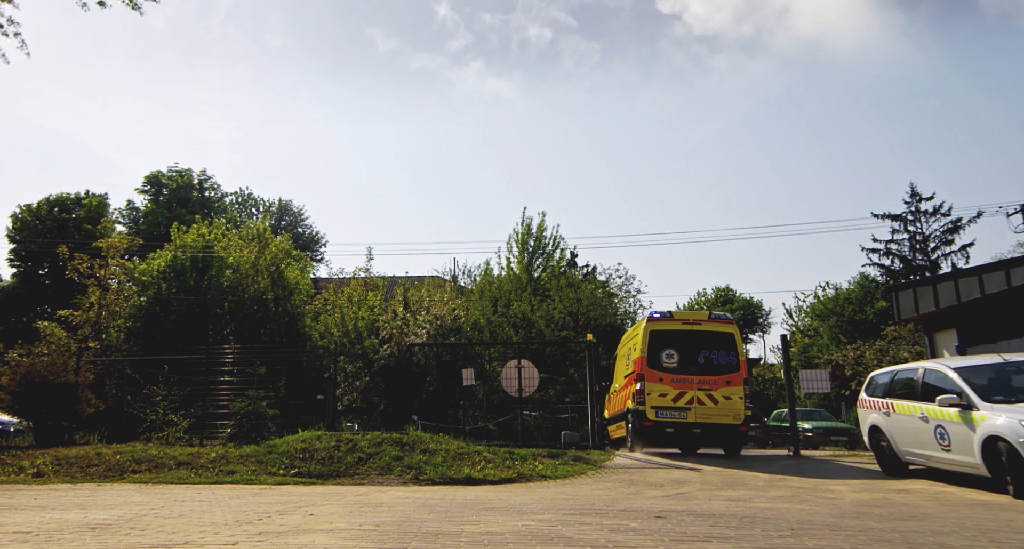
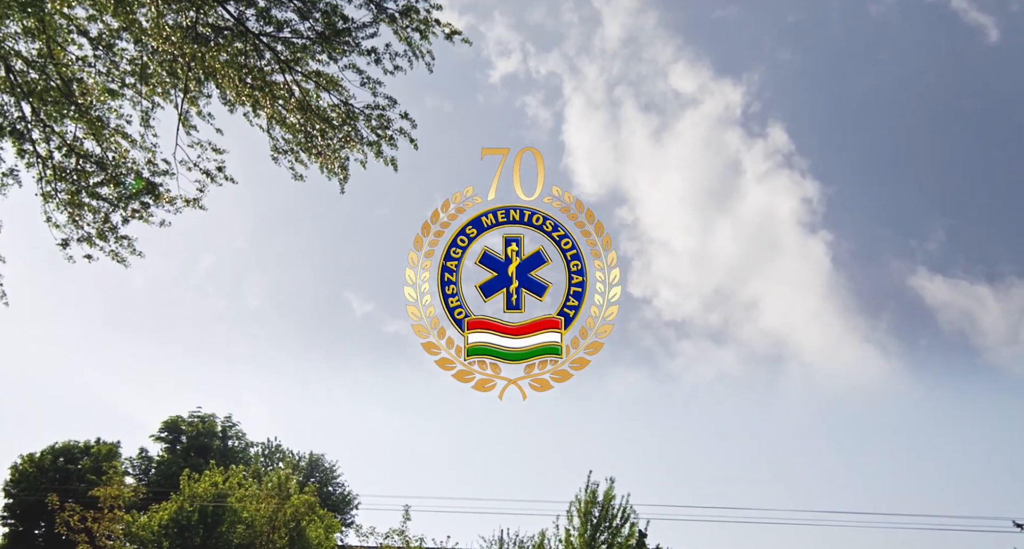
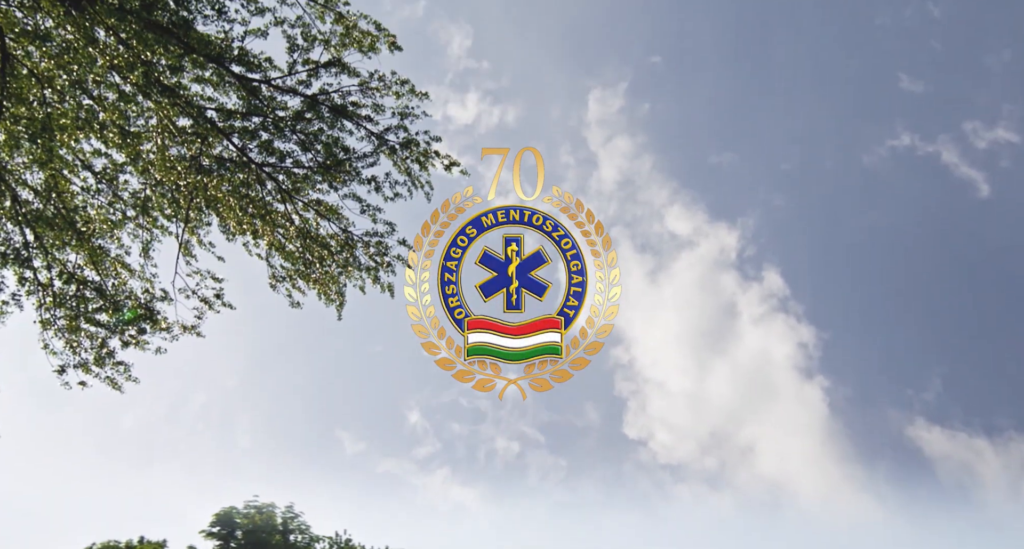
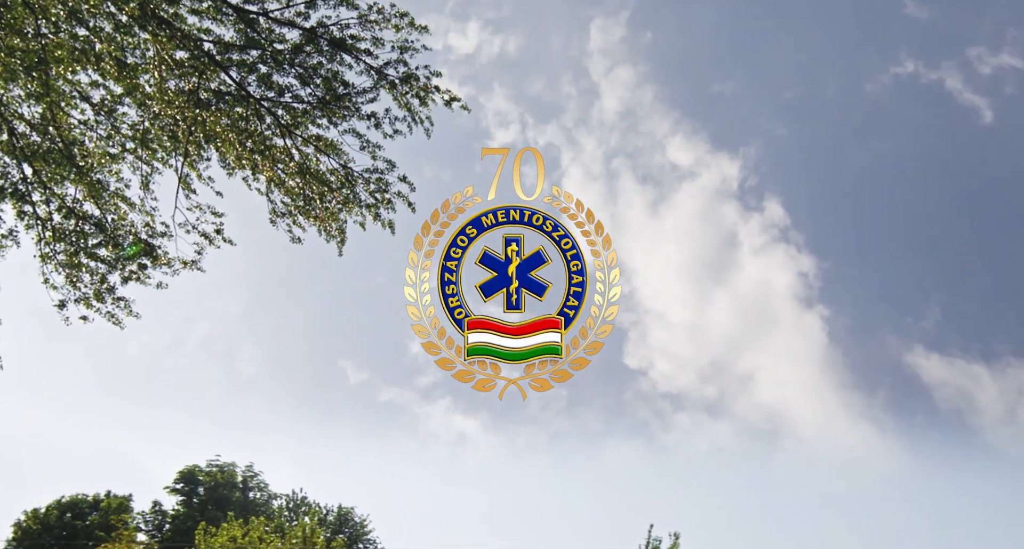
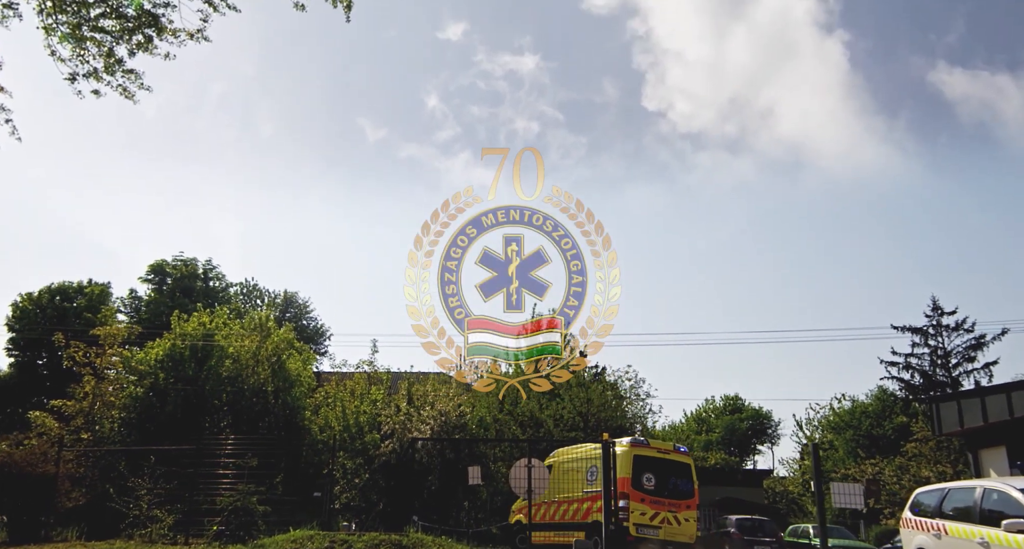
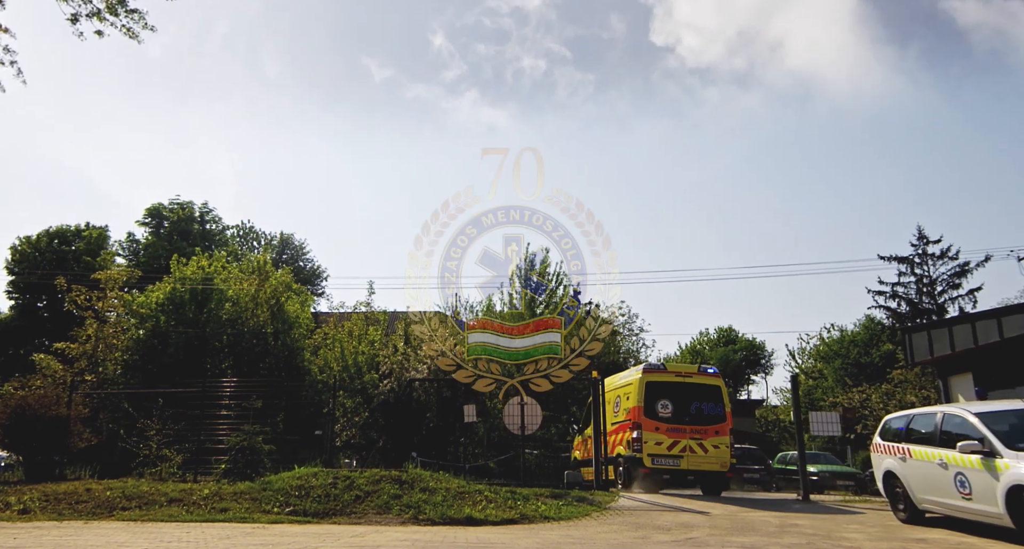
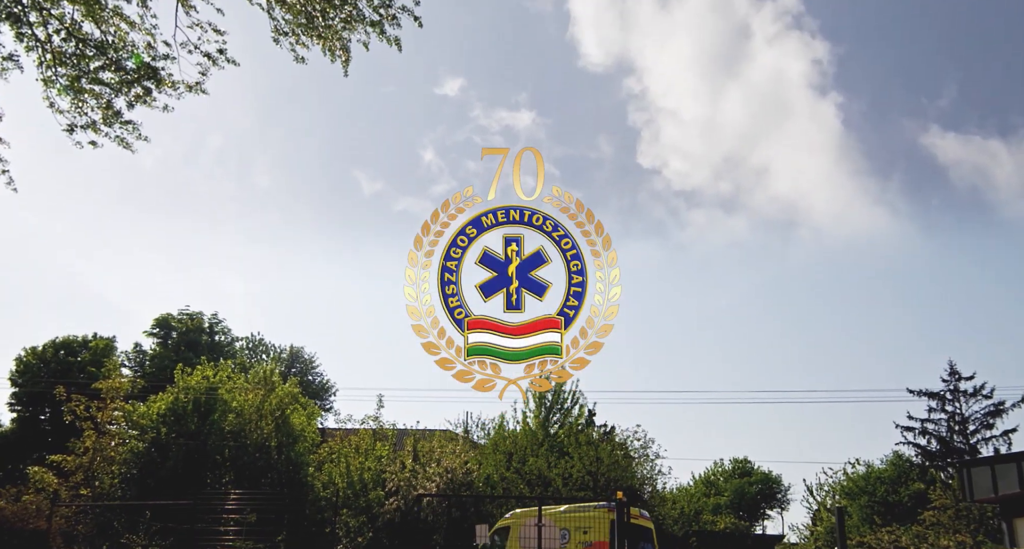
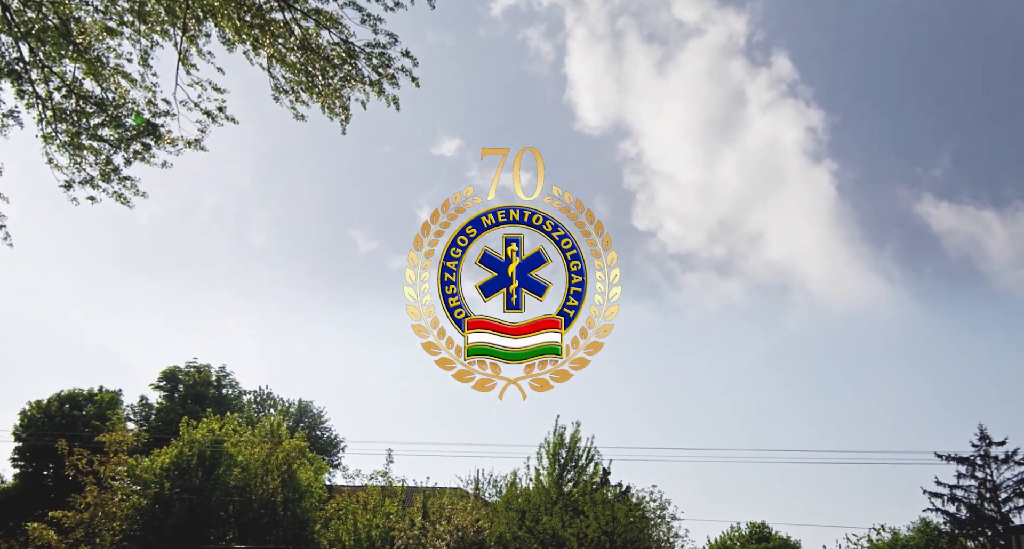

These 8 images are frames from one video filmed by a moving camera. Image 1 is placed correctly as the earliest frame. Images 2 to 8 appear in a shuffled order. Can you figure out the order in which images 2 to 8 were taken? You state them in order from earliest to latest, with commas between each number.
6, 5, 7, 8, 2, 4, 3
